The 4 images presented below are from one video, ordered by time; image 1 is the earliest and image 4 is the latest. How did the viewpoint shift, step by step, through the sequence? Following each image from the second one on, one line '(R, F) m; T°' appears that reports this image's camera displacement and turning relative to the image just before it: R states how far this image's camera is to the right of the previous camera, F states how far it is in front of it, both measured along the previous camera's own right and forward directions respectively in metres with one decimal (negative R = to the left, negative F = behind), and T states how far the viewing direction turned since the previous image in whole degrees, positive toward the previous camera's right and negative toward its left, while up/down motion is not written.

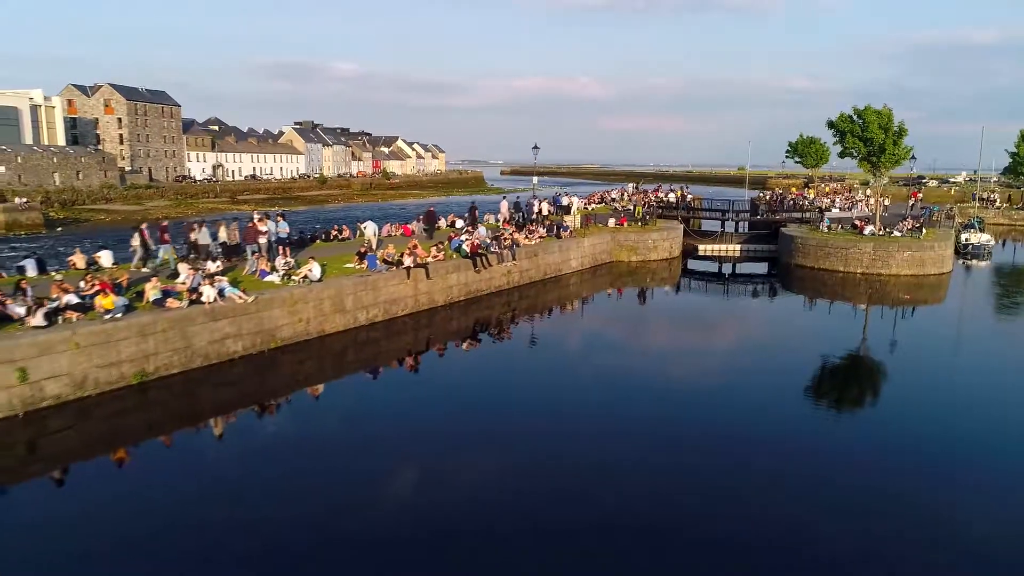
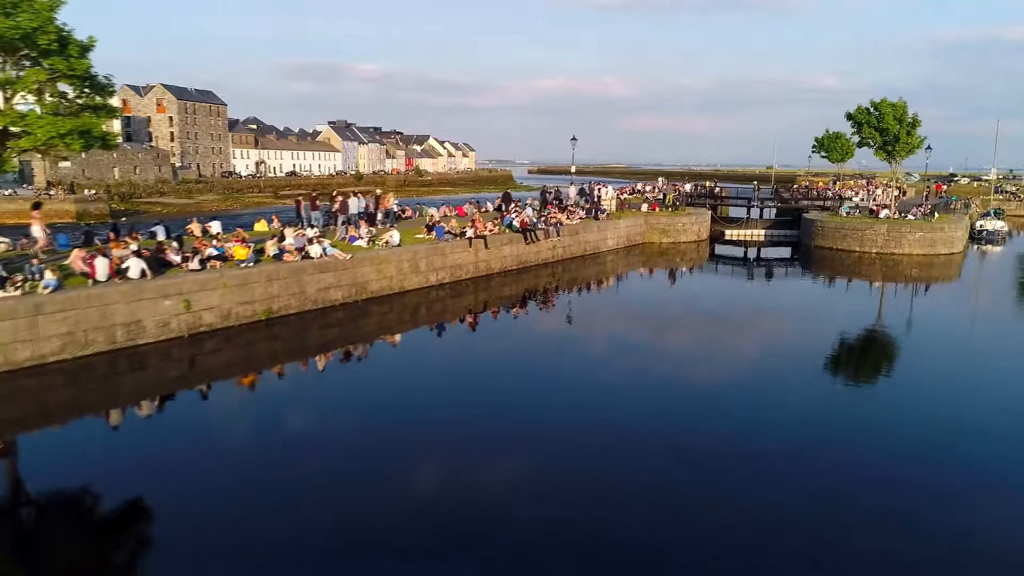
(-0.7, -2.8) m; -2°
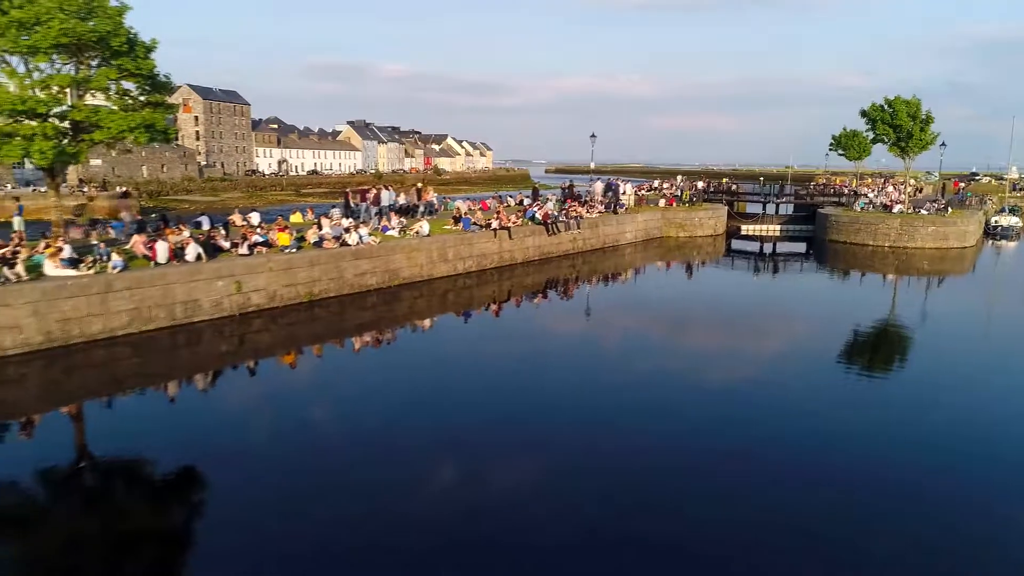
(-0.2, -1.0) m; -1°
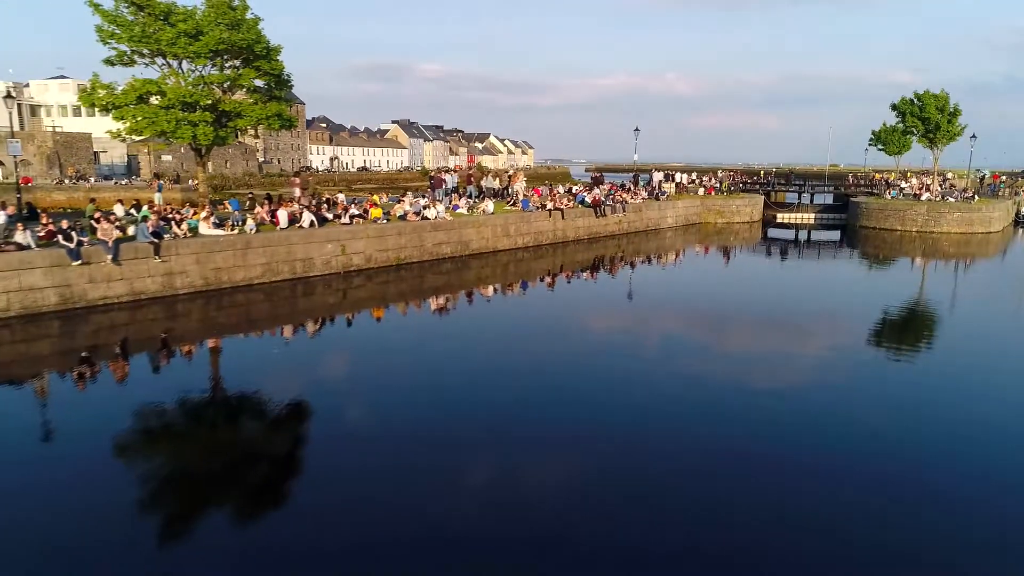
(-0.5, -2.8) m; -3°
